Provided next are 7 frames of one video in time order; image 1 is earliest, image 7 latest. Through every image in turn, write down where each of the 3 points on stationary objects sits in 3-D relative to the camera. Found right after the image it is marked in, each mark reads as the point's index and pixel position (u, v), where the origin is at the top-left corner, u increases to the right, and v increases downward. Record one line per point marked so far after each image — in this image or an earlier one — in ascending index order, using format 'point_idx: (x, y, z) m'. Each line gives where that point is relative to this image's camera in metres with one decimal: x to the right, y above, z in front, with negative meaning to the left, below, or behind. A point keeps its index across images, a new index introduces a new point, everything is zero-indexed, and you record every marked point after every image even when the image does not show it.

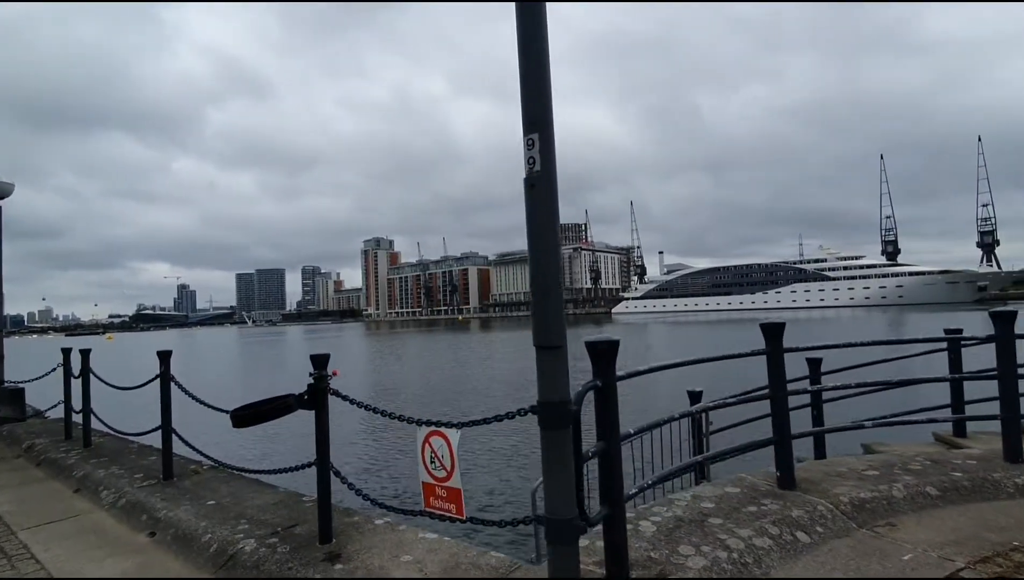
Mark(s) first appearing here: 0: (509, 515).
0: (0.0, -2.7, +6.9) m
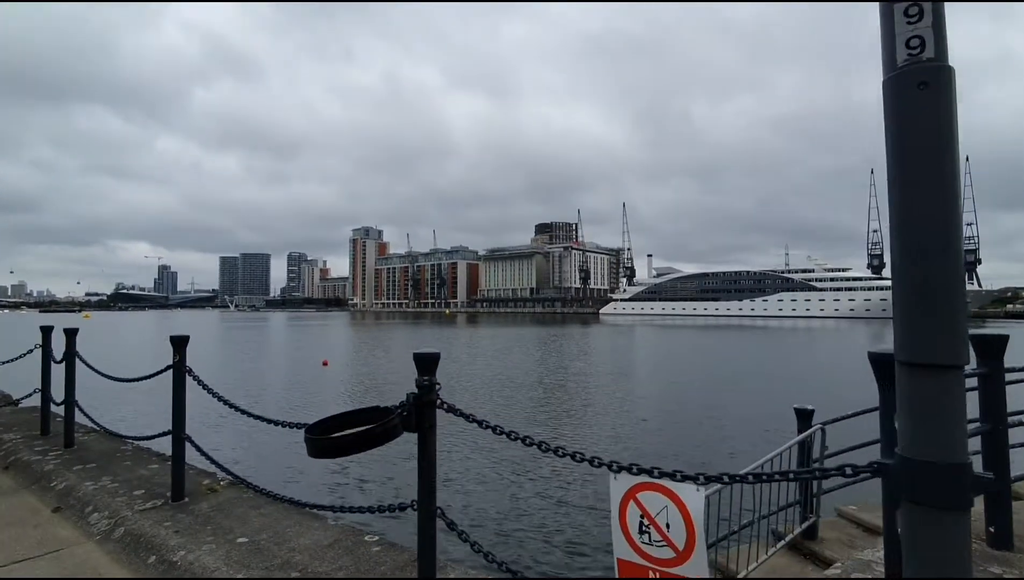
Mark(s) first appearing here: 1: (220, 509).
0: (+0.2, -2.6, +6.3) m
1: (-1.2, -0.9, +2.4) m
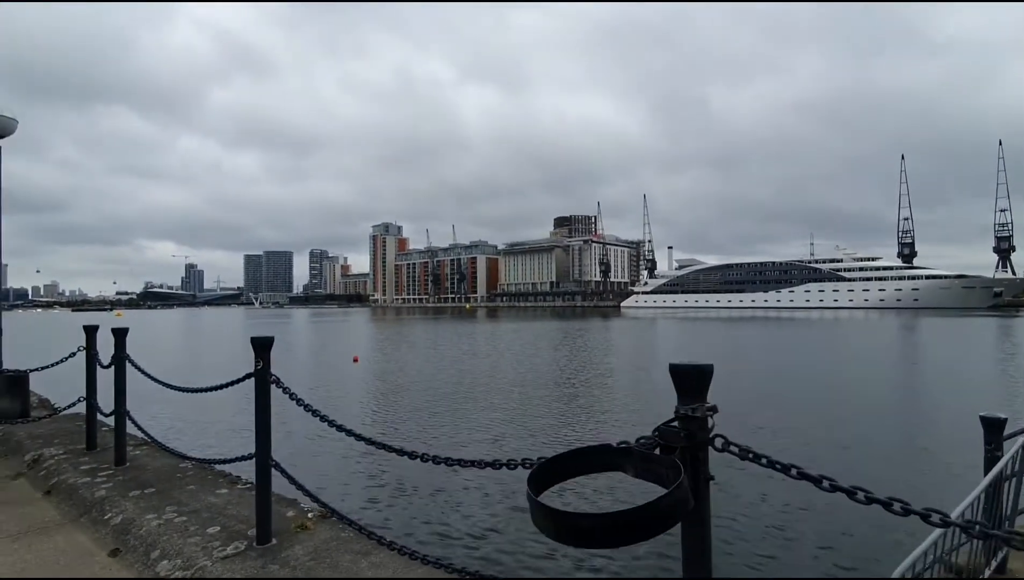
0: (+1.0, -2.6, +5.7) m
1: (-0.6, -0.9, +1.9) m
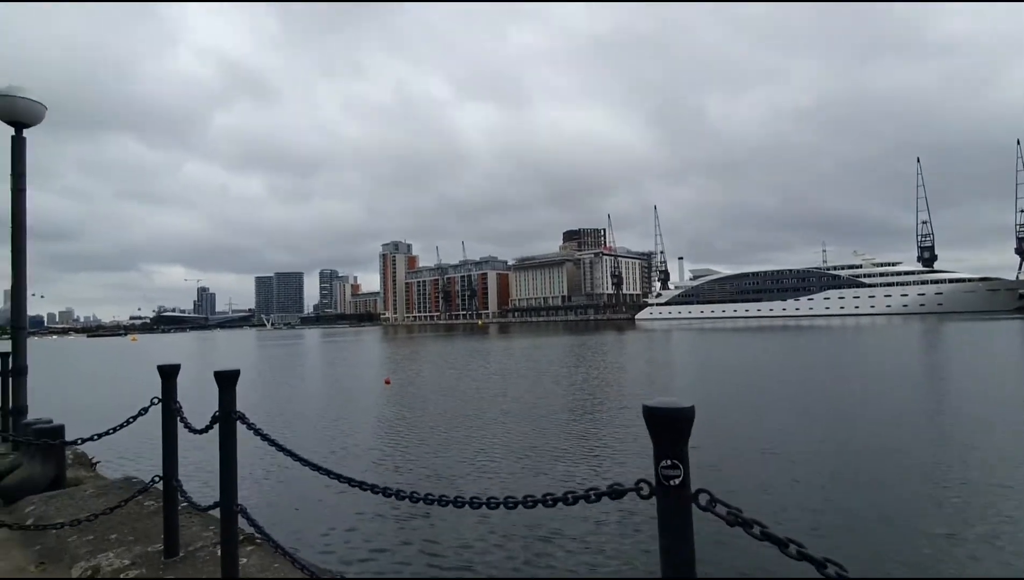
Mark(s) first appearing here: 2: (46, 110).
0: (+2.0, -2.6, +4.7) m
1: (+0.4, -0.9, +0.9) m
2: (-4.0, +1.6, +5.1) m
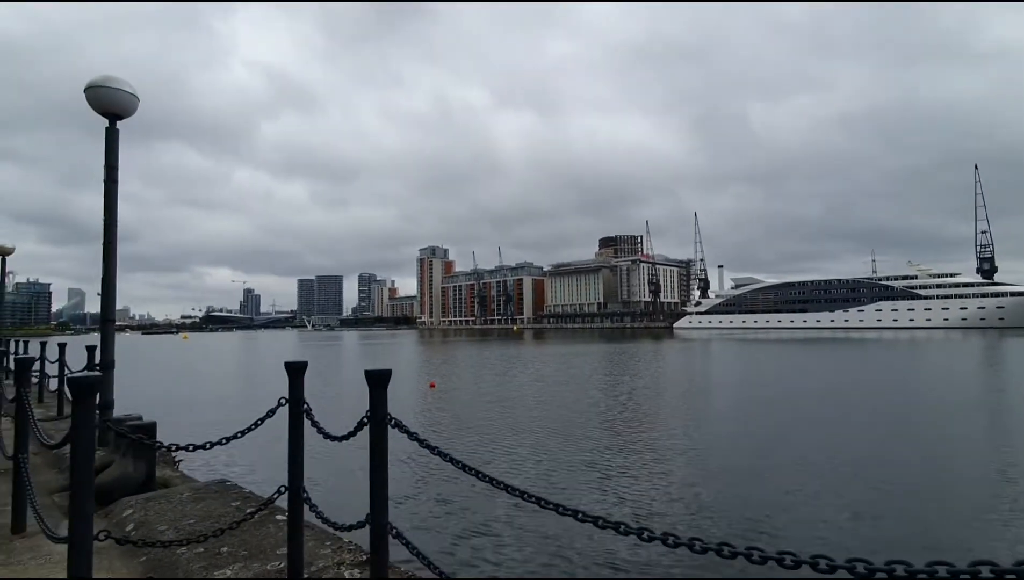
0: (+2.7, -2.7, +4.3) m
1: (+0.9, -0.8, +0.6) m
2: (-3.2, +1.6, +5.0) m
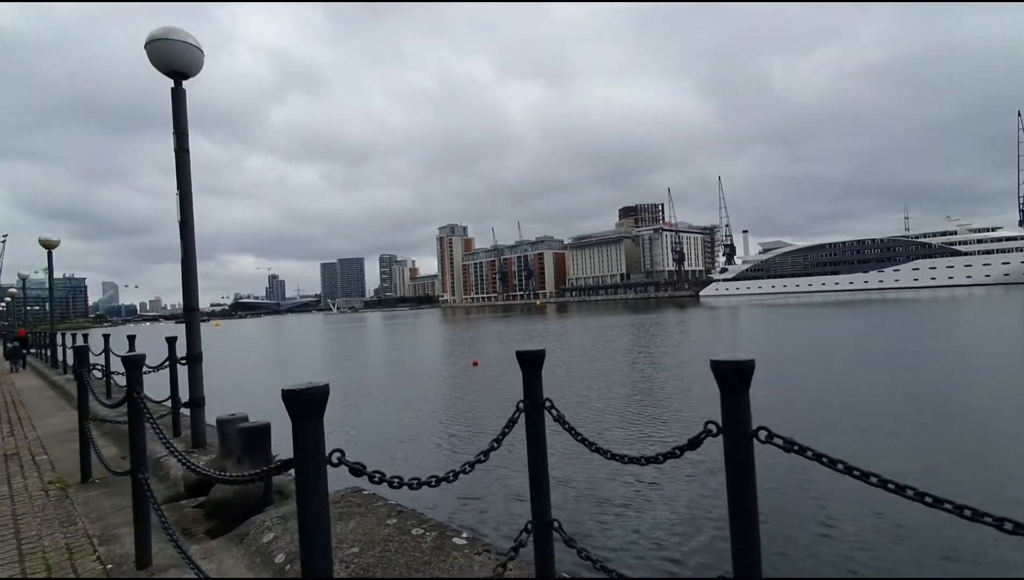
0: (+3.8, -2.3, +3.6) m
1: (+1.7, -0.7, -0.1) m
2: (-2.3, +1.7, +4.4) m
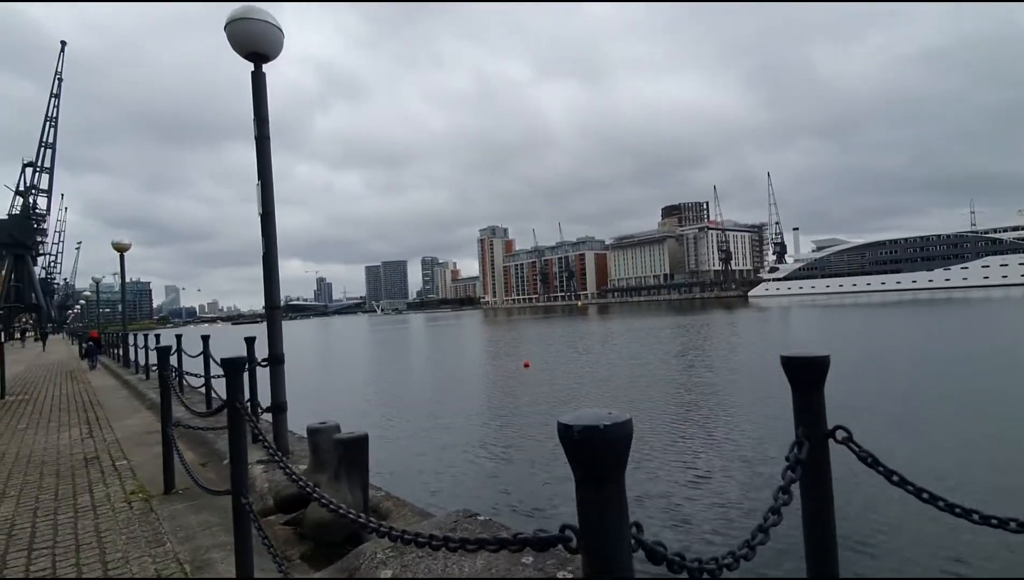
0: (+4.5, -2.3, +2.9) m
1: (+2.2, -0.7, -0.7) m
2: (-1.6, +1.8, +4.1) m
